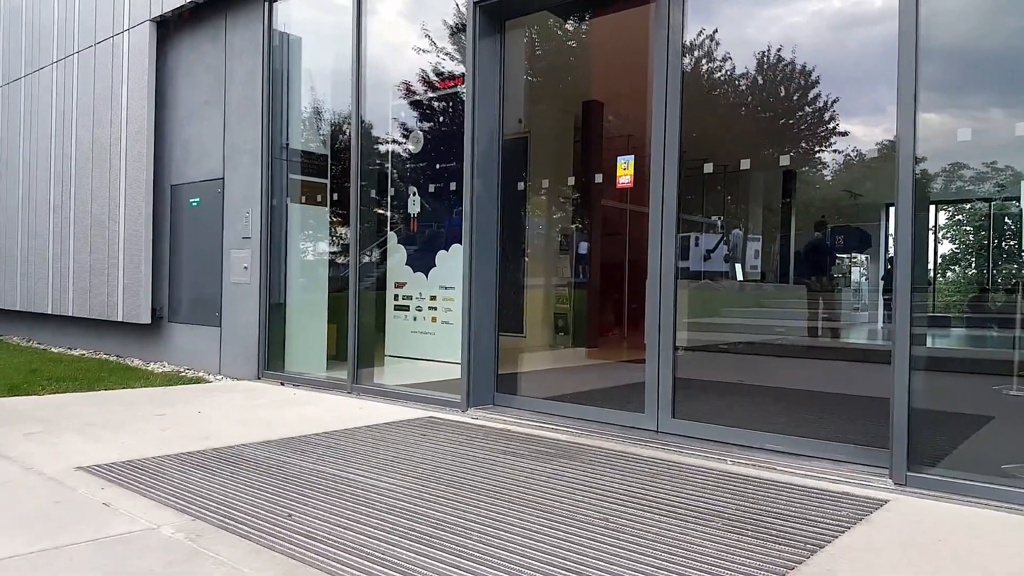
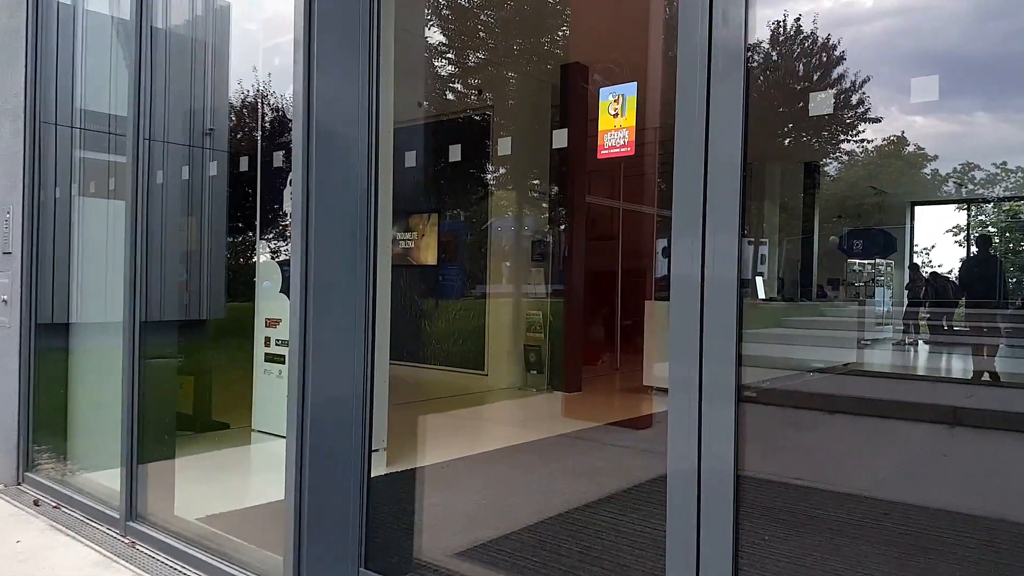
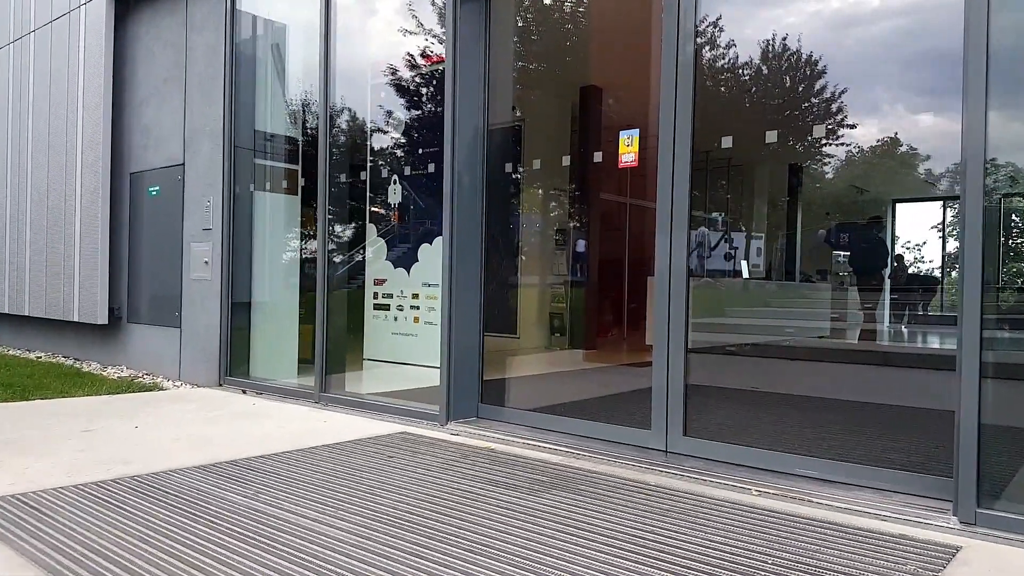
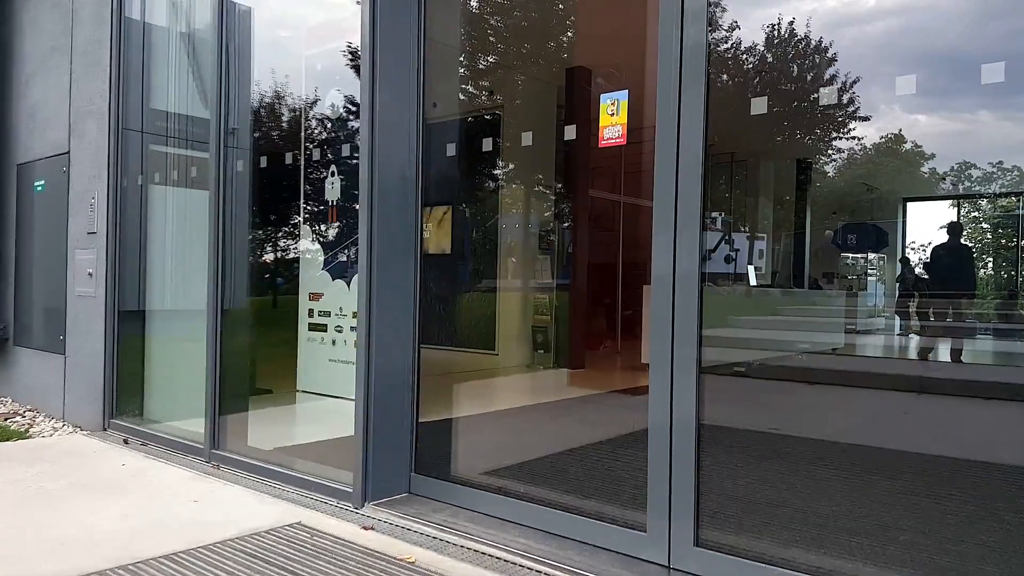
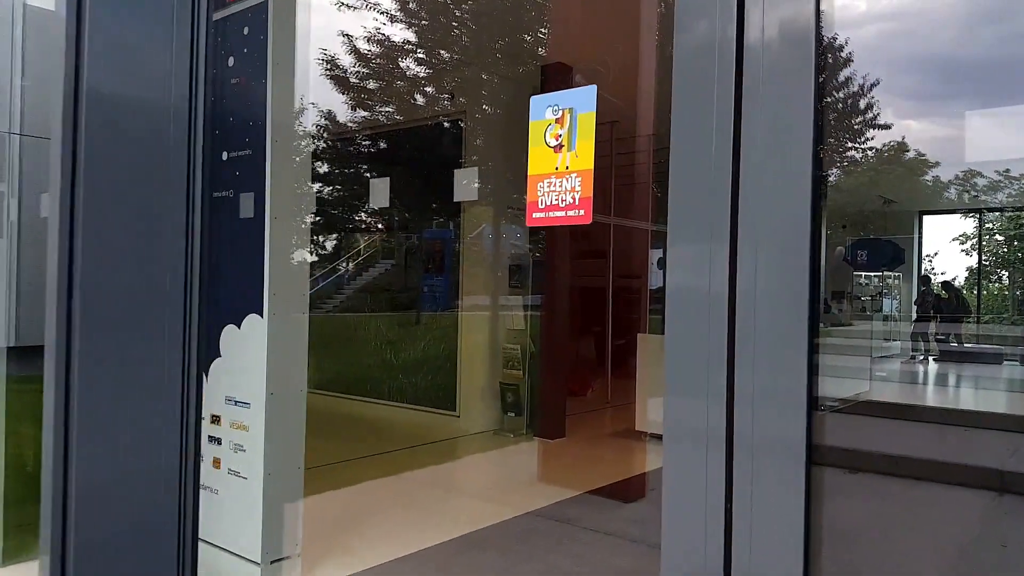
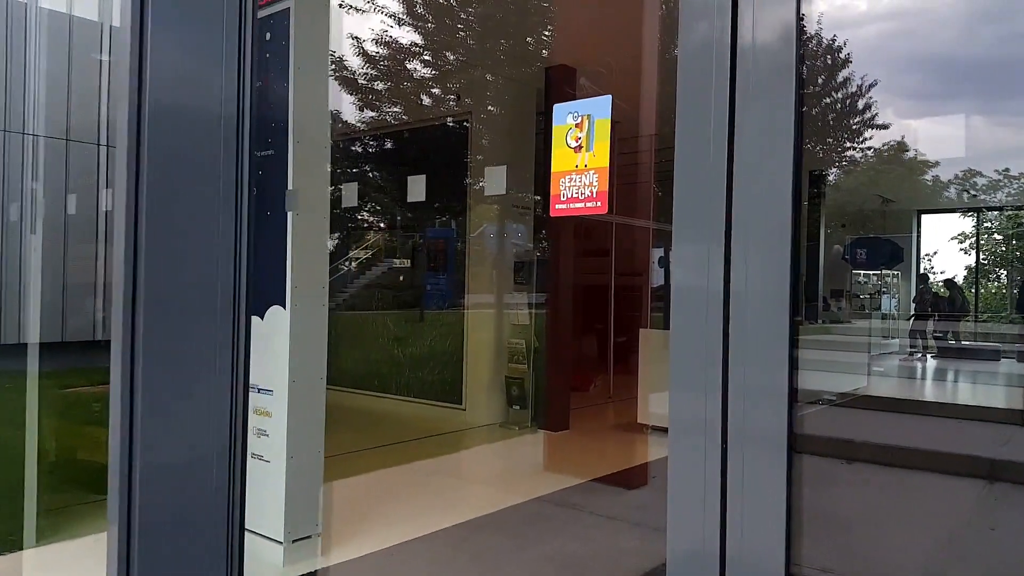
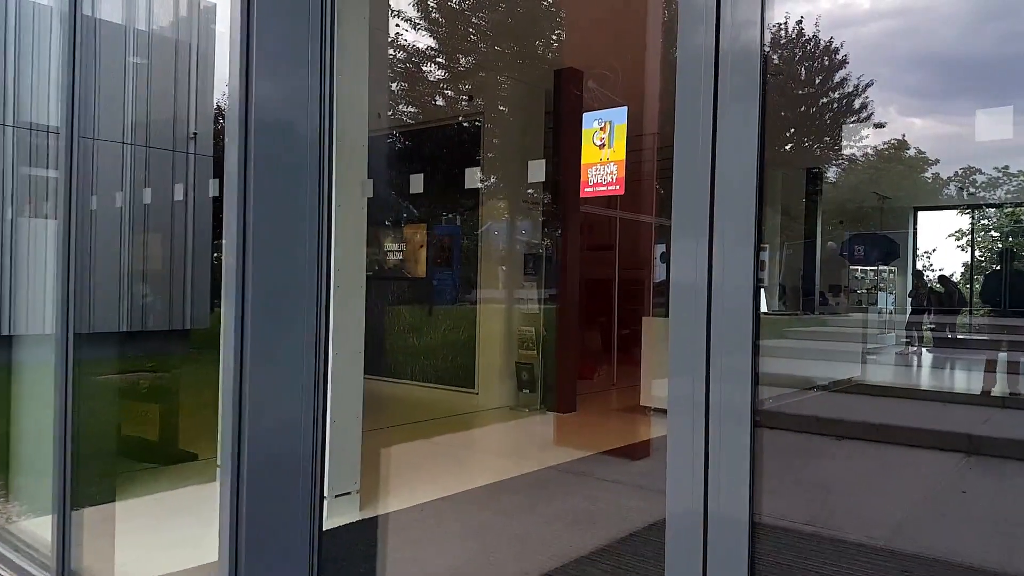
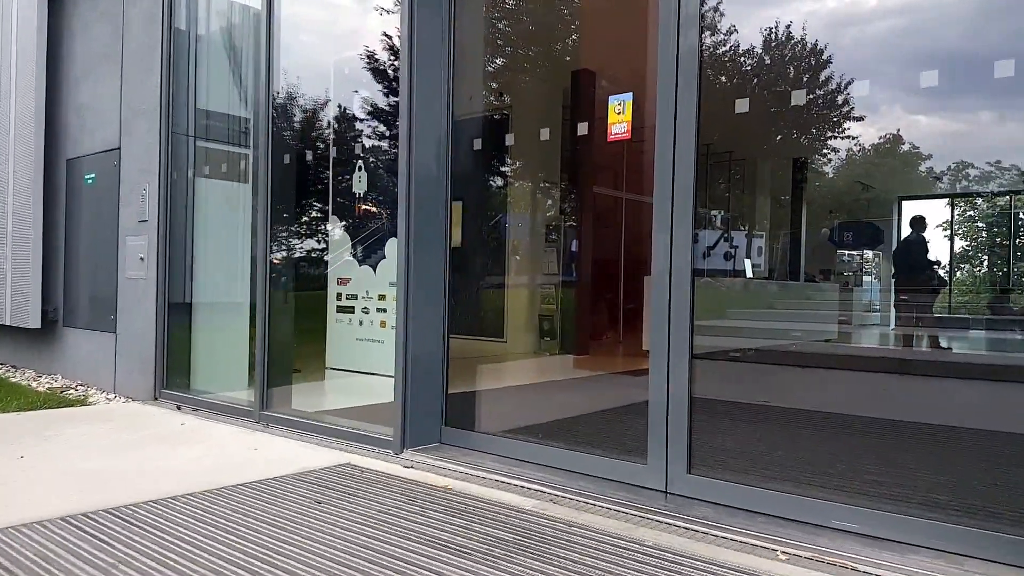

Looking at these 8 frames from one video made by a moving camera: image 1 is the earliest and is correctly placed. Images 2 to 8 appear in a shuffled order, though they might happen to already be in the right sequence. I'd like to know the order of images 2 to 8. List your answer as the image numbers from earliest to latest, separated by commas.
3, 8, 4, 2, 7, 6, 5
